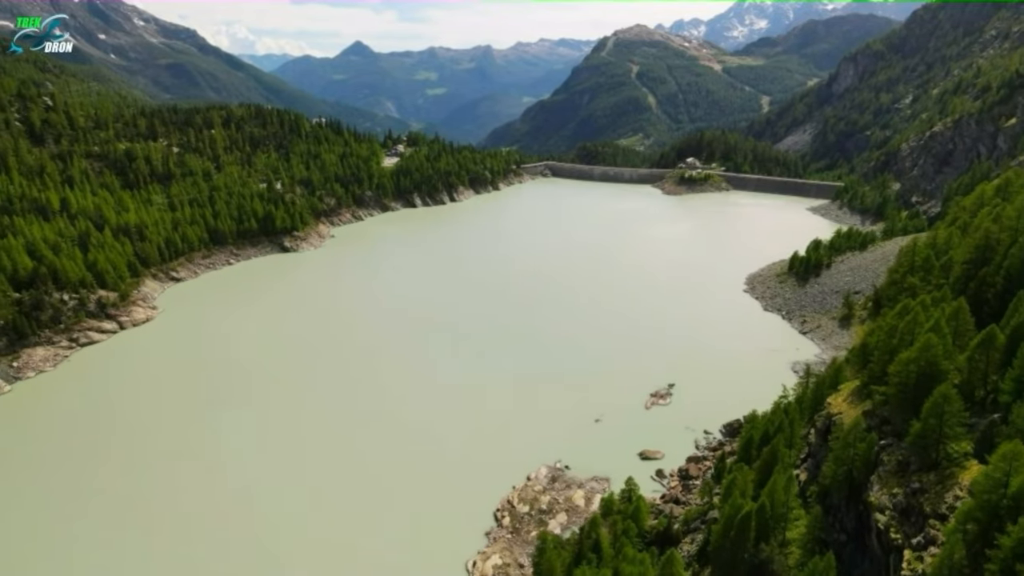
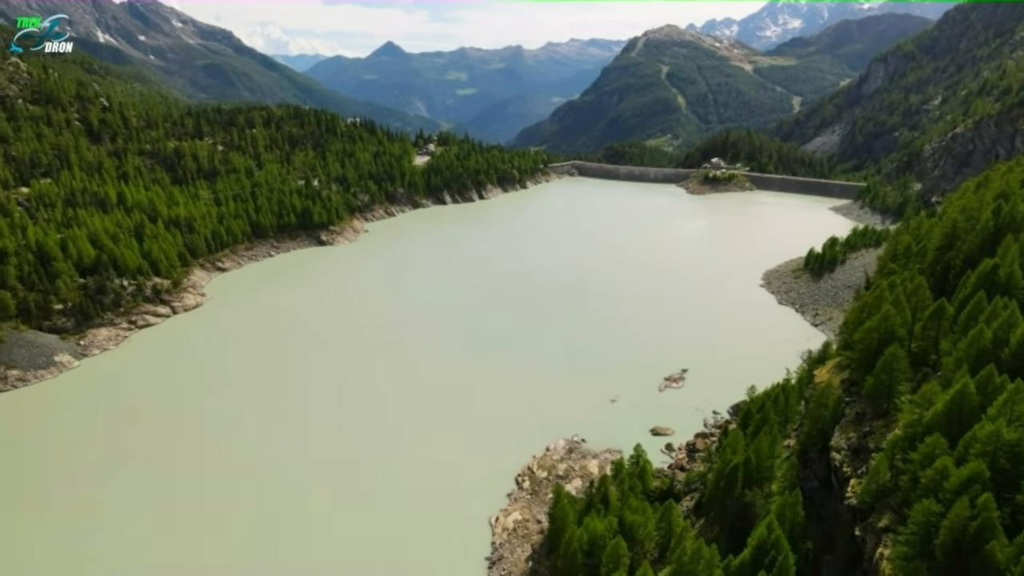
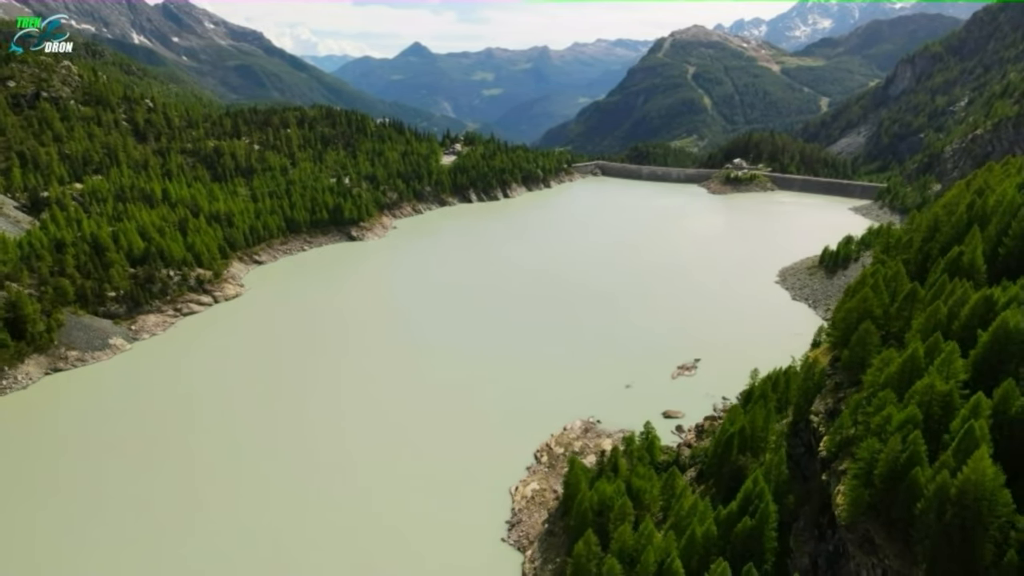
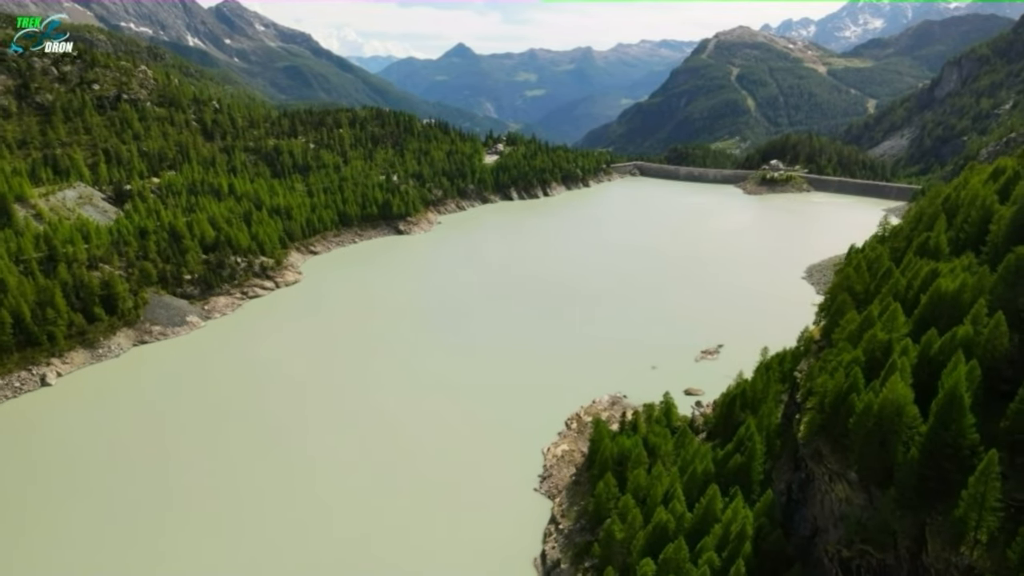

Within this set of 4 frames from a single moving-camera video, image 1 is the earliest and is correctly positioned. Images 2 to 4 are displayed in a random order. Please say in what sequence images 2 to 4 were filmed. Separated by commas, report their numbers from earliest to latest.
2, 3, 4
